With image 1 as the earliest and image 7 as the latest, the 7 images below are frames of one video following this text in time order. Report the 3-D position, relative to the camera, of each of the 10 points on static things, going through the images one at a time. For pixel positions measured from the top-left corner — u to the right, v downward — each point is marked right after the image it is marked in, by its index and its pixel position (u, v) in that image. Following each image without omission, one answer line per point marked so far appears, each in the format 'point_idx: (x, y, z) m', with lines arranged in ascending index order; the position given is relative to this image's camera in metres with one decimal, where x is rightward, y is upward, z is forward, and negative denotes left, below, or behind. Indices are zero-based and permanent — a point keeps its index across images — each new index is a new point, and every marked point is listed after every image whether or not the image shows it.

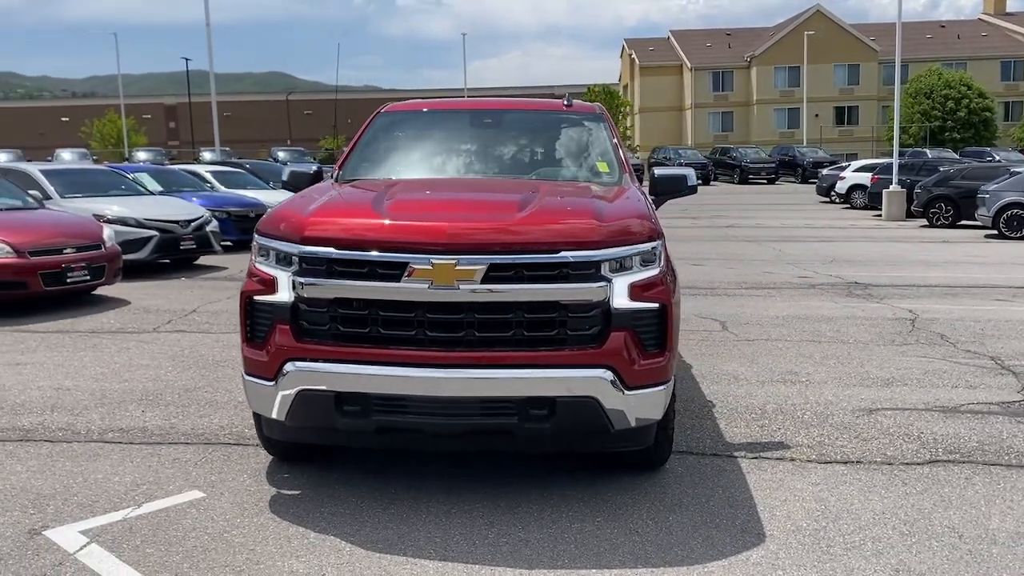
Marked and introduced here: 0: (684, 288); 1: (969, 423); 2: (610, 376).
0: (+2.4, 0.0, +12.3) m
1: (+3.0, -0.9, +5.9) m
2: (+0.4, -0.4, +4.1) m
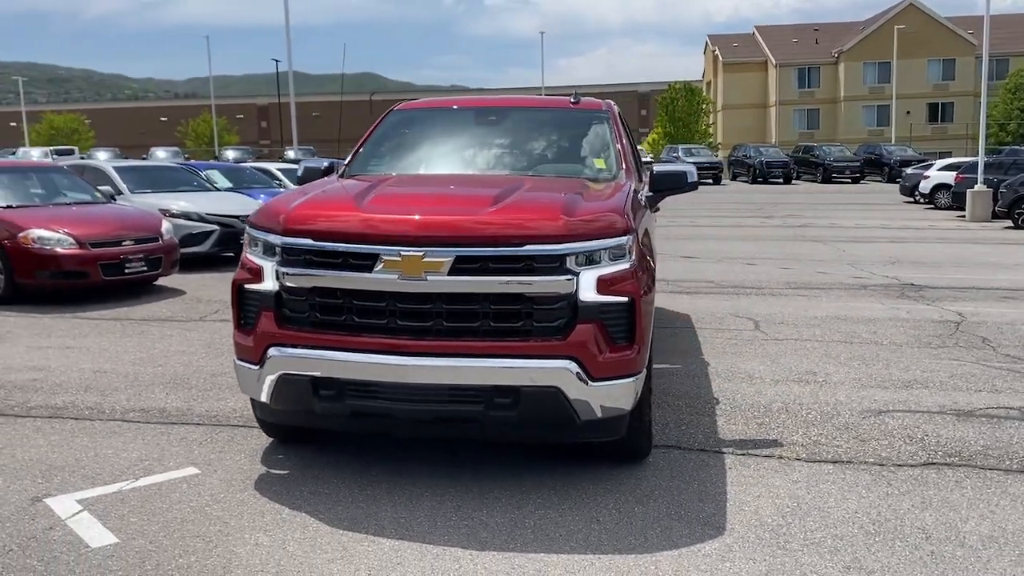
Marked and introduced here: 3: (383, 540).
0: (+3.0, 0.0, +12.2) m
1: (+3.0, -0.9, +5.7) m
2: (+0.3, -0.4, +4.1) m
3: (-0.6, -1.1, +3.9) m
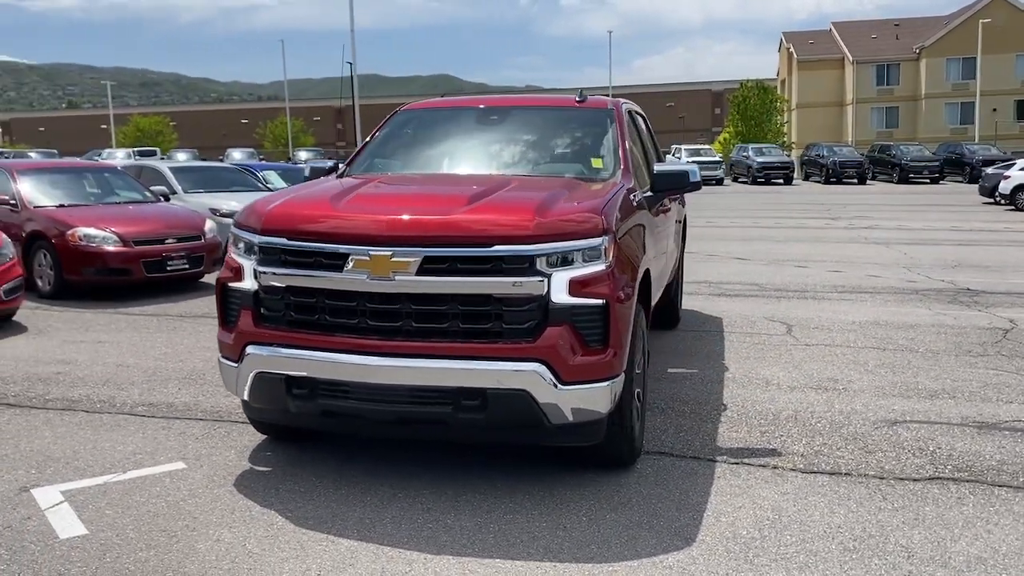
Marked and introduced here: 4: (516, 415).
0: (+3.5, 0.0, +11.8) m
1: (+3.0, -0.9, +5.4) m
2: (+0.1, -0.4, +4.1) m
3: (-0.7, -1.1, +3.8) m
4: (0.0, -0.6, +4.1) m
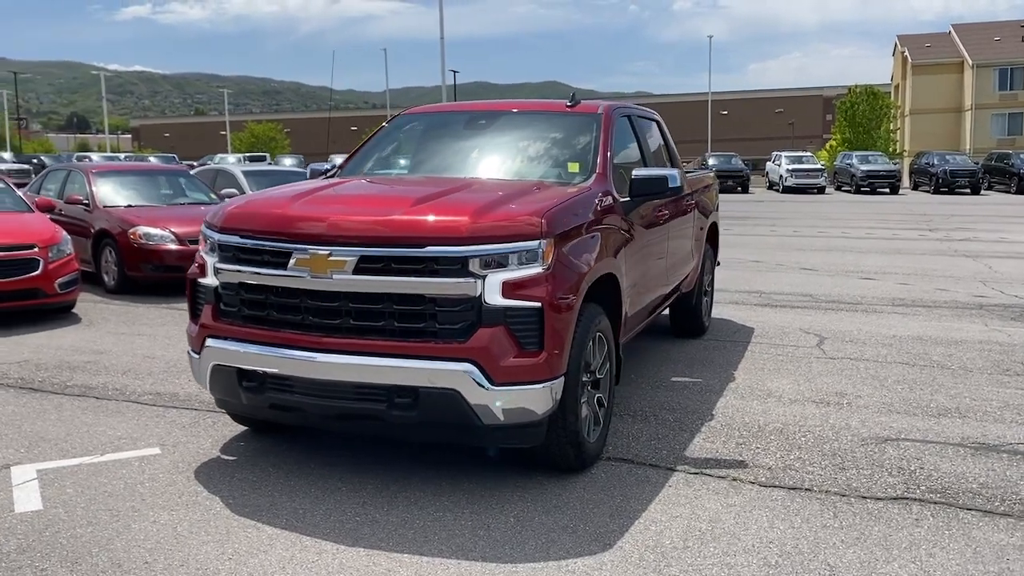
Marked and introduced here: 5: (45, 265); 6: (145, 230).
0: (+4.1, -0.2, +11.4) m
1: (+2.8, -1.0, +5.1) m
2: (-0.2, -0.4, +4.1) m
3: (-1.1, -1.1, +4.0) m
4: (-0.3, -0.6, +4.2) m
5: (-4.7, +0.2, +8.9) m
6: (-4.5, +0.7, +11.0) m
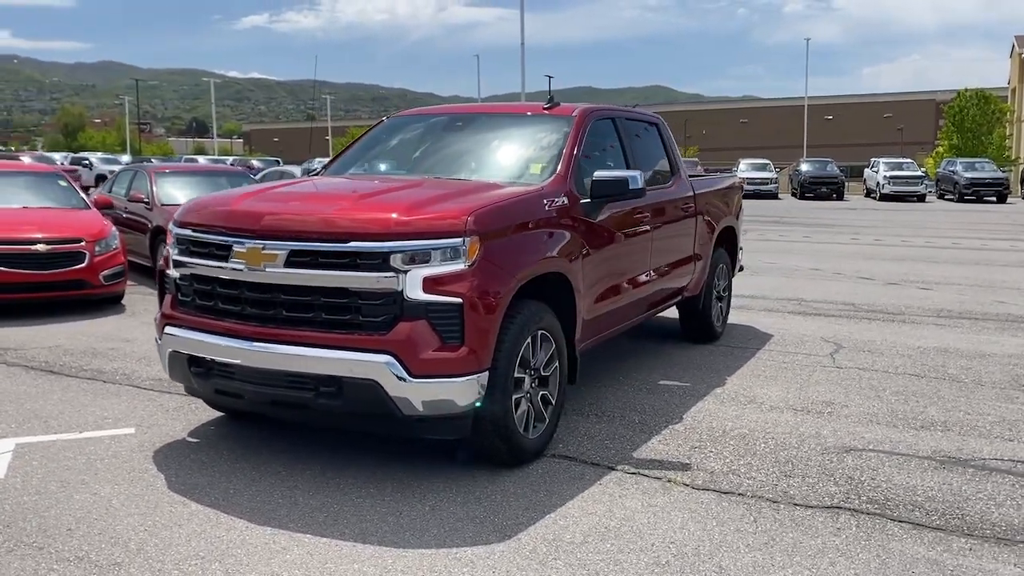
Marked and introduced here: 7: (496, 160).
0: (+4.4, -0.3, +11.1) m
1: (+2.5, -1.1, +4.9) m
2: (-0.6, -0.4, +4.3) m
3: (-1.5, -1.0, +4.2) m
4: (-0.7, -0.6, +4.4) m
5: (-4.5, +0.3, +9.6) m
6: (-4.1, +0.8, +11.6) m
7: (0.0, +0.9, +5.9) m
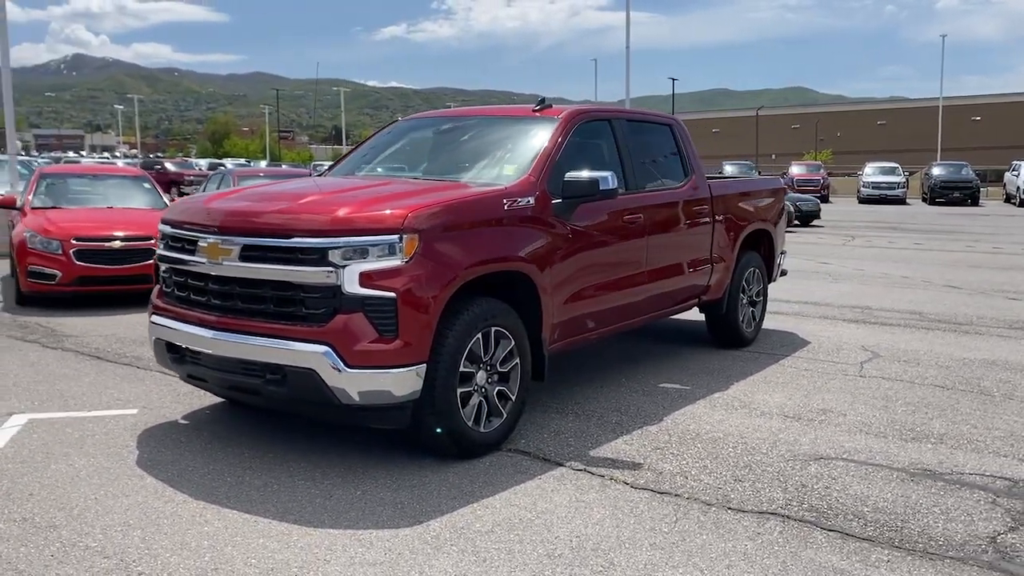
0: (+5.0, -0.4, +10.5) m
1: (+2.2, -1.1, +4.7) m
2: (-0.9, -0.3, +4.5) m
3: (-1.9, -1.0, +4.6) m
4: (-1.0, -0.5, +4.6) m
5: (-4.1, +0.4, +10.3) m
6: (-3.4, +0.8, +12.2) m
7: (-0.1, +0.9, +6.0) m
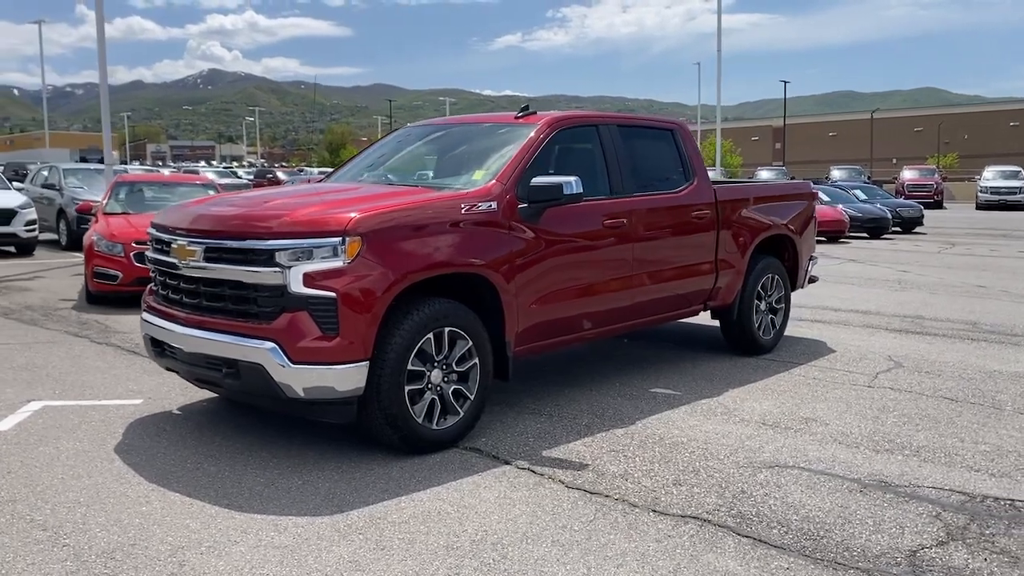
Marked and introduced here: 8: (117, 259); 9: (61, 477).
0: (+5.4, -0.5, +10.0) m
1: (+1.8, -1.1, +4.6) m
2: (-1.3, -0.3, +4.8) m
3: (-2.2, -1.0, +5.0) m
4: (-1.4, -0.5, +4.9) m
5: (-3.7, +0.4, +10.9) m
6: (-2.7, +0.8, +12.7) m
7: (-0.2, +0.9, +6.2) m
8: (-4.7, +0.3, +10.6) m
9: (-2.4, -1.0, +4.7) m
